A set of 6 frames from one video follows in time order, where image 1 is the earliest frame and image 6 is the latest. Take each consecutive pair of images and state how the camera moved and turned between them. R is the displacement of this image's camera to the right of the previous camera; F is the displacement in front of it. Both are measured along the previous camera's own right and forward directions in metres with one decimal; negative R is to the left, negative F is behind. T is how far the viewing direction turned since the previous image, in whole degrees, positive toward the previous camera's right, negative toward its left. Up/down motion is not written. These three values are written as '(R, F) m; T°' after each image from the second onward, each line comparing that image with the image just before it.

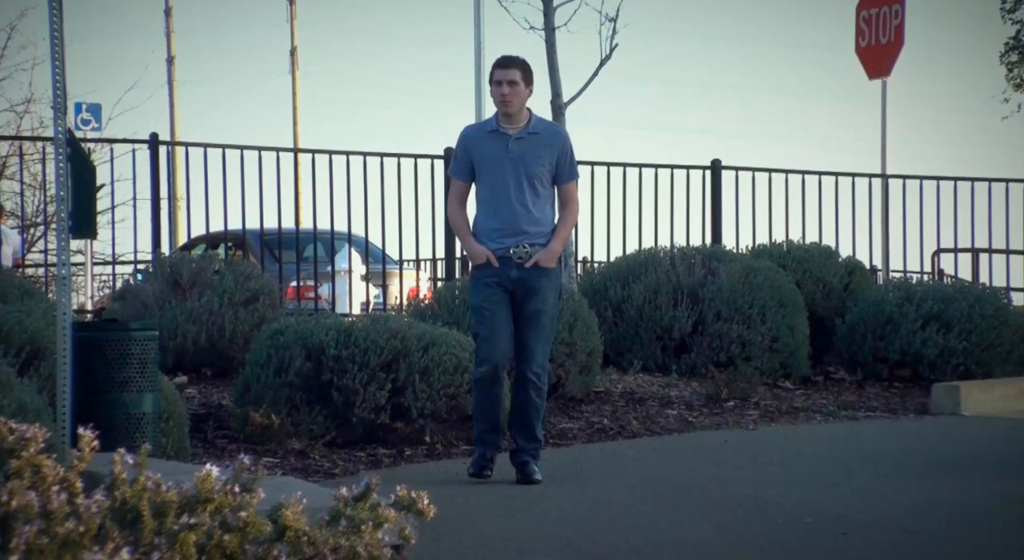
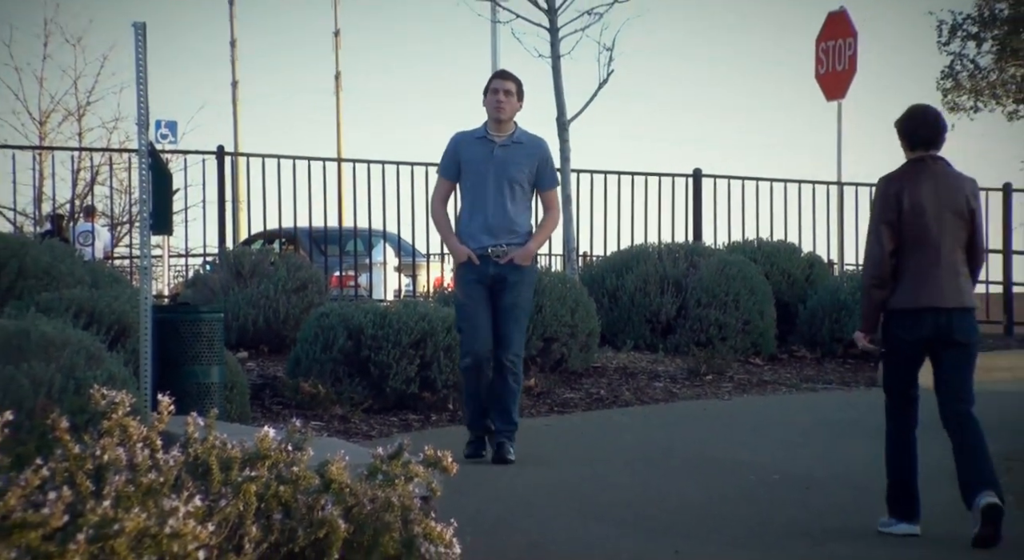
(+0.2, -0.8) m; -2°
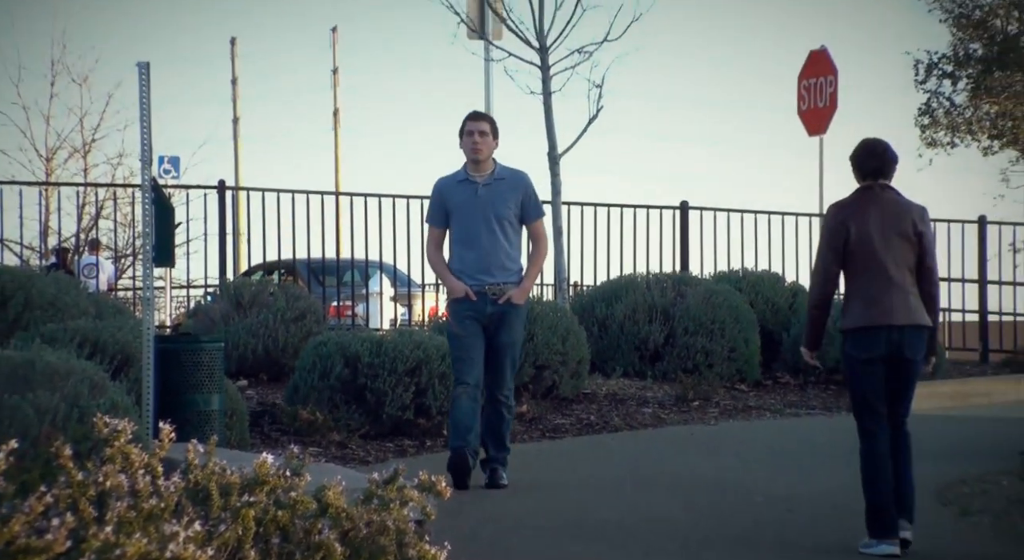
(0.0, -0.2) m; +1°
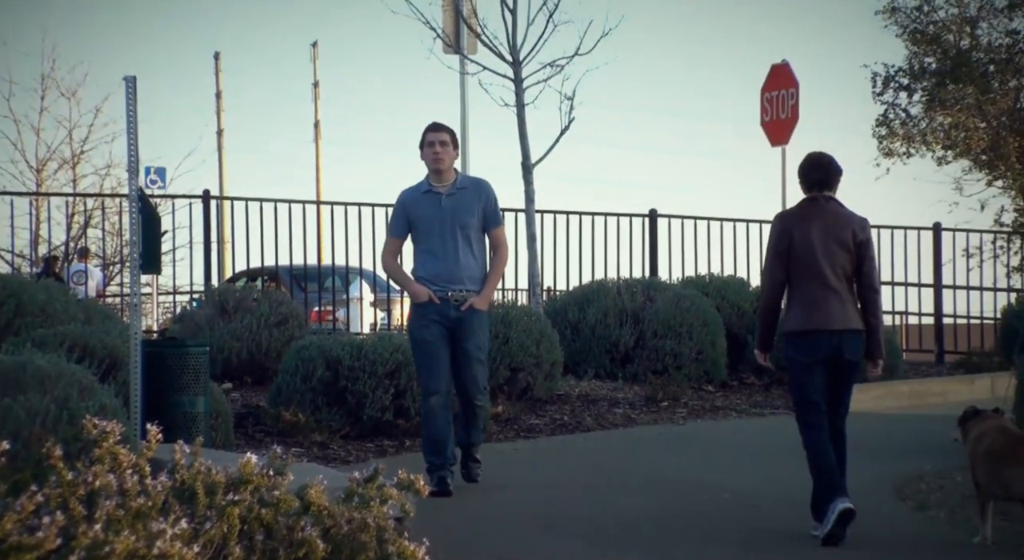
(+0.1, -0.2) m; +1°
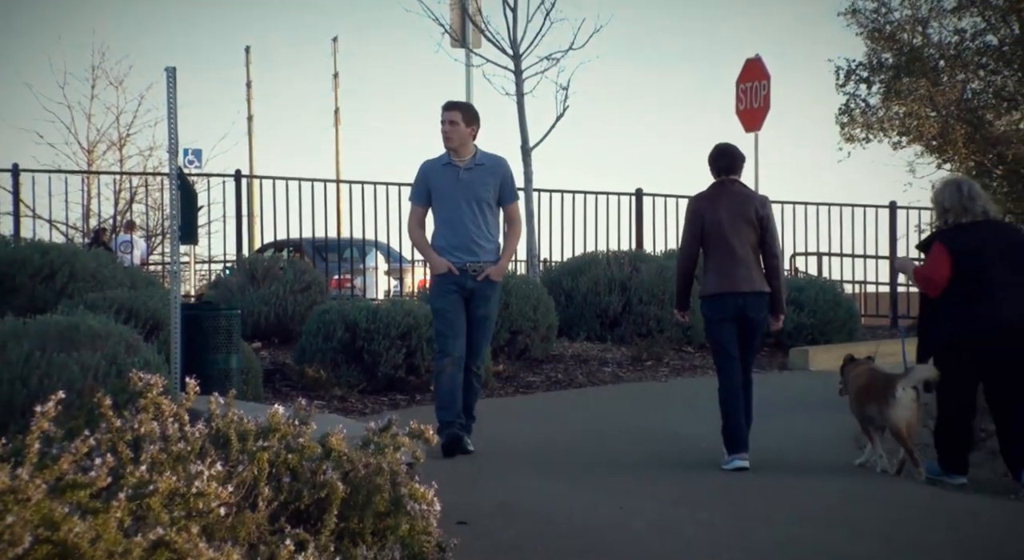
(+0.1, -0.7) m; -1°
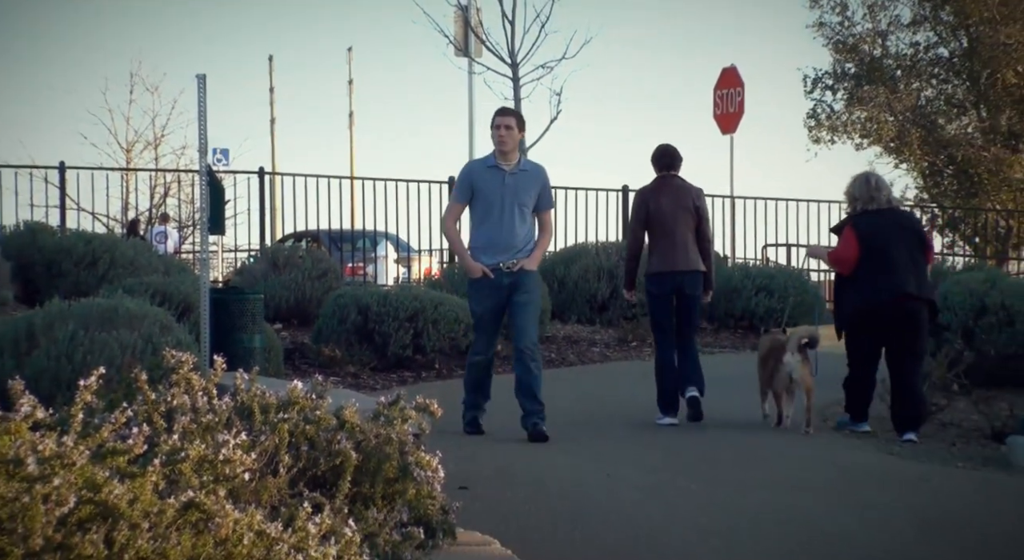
(+0.1, -0.7) m; -1°
